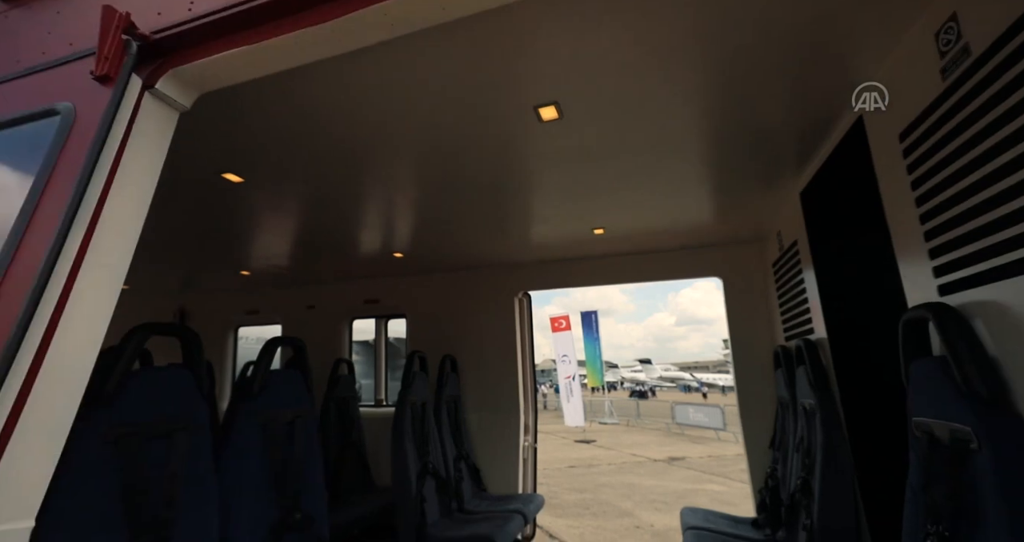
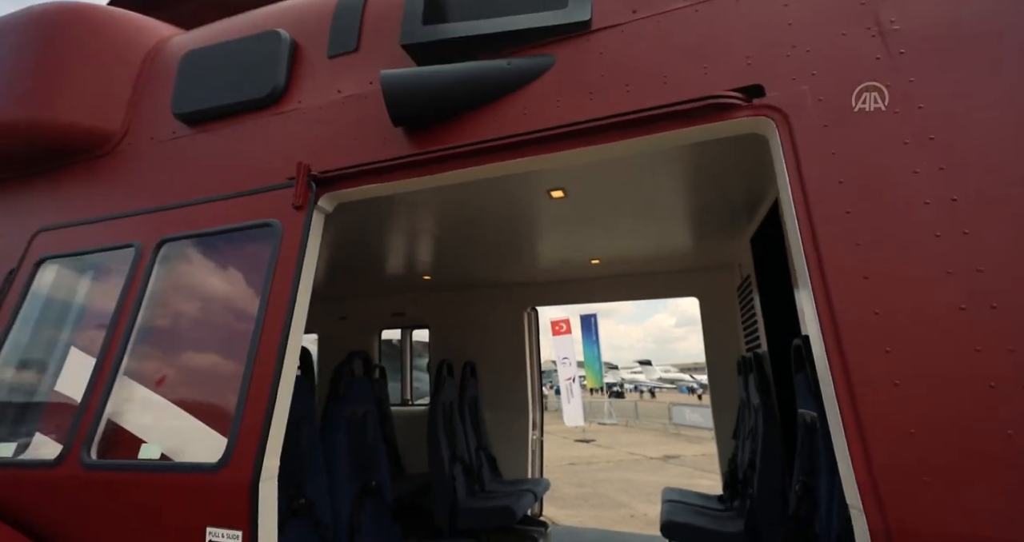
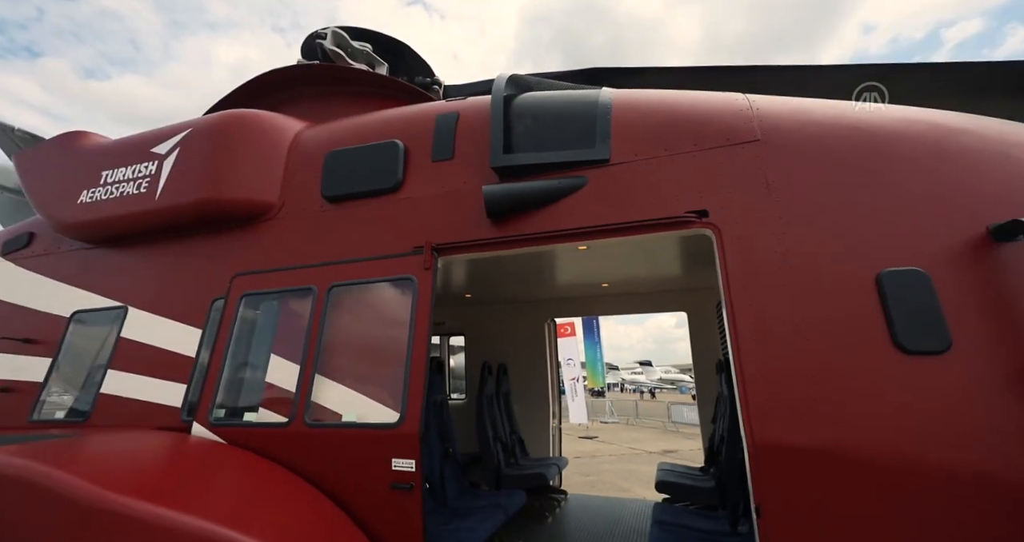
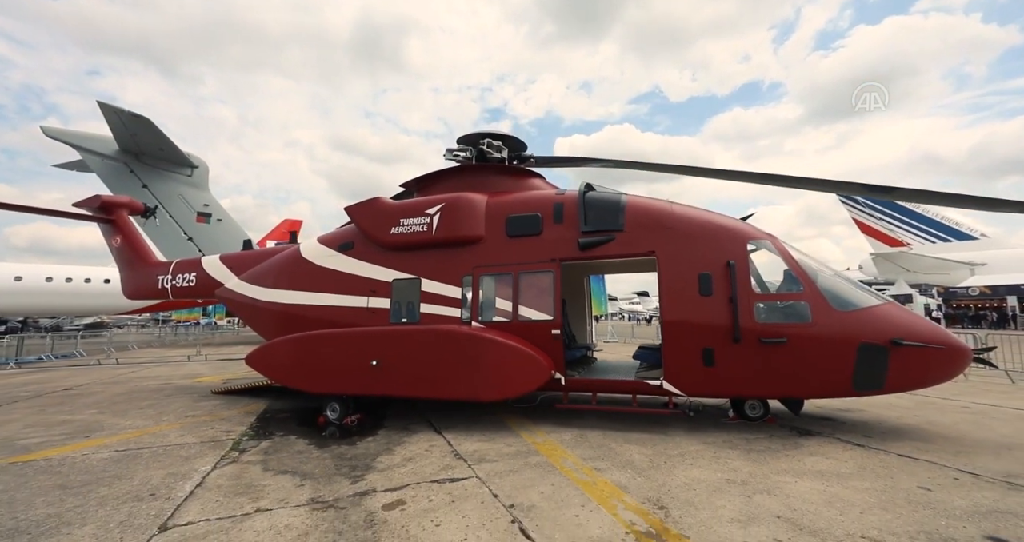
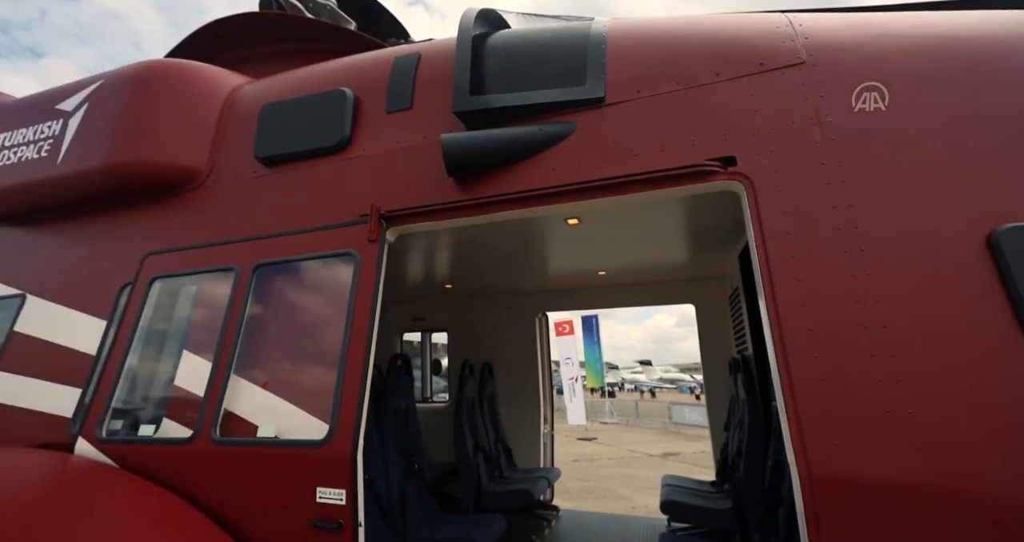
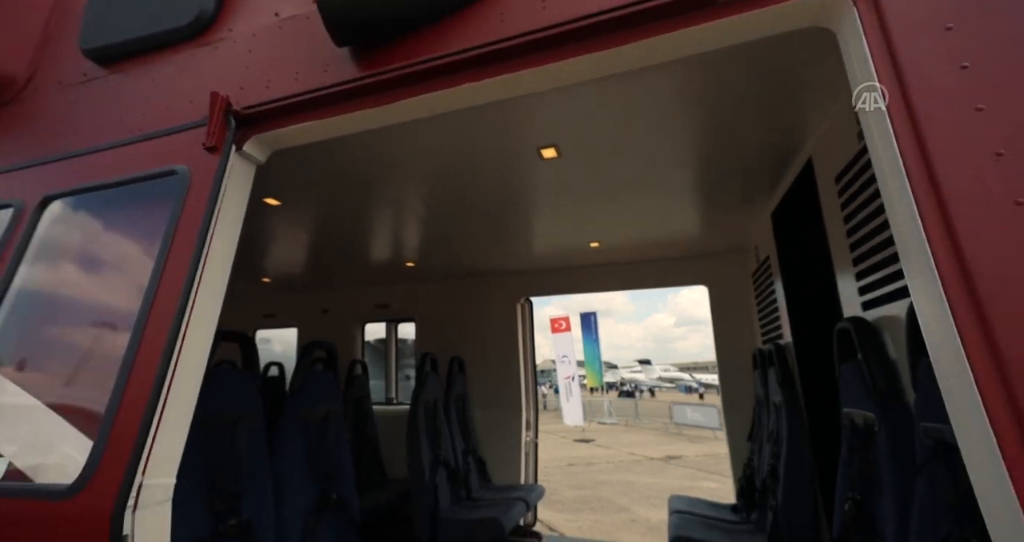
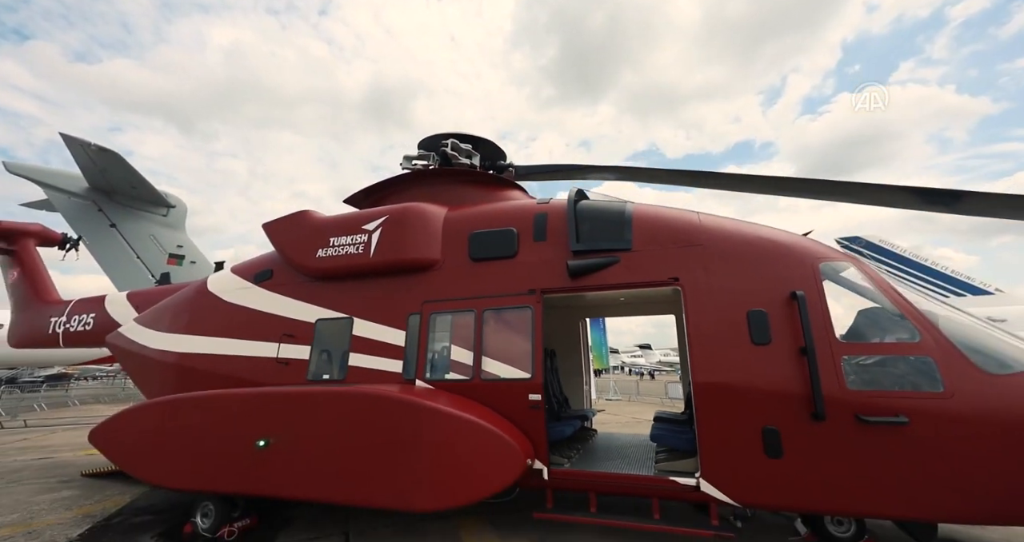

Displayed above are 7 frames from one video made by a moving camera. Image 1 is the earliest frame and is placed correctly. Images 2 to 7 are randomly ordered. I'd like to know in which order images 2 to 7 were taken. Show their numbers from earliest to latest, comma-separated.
6, 2, 5, 3, 7, 4
